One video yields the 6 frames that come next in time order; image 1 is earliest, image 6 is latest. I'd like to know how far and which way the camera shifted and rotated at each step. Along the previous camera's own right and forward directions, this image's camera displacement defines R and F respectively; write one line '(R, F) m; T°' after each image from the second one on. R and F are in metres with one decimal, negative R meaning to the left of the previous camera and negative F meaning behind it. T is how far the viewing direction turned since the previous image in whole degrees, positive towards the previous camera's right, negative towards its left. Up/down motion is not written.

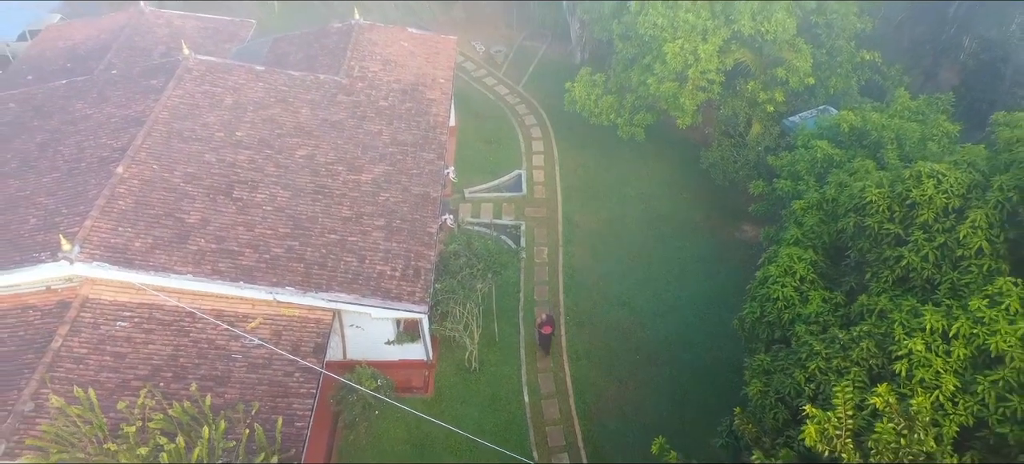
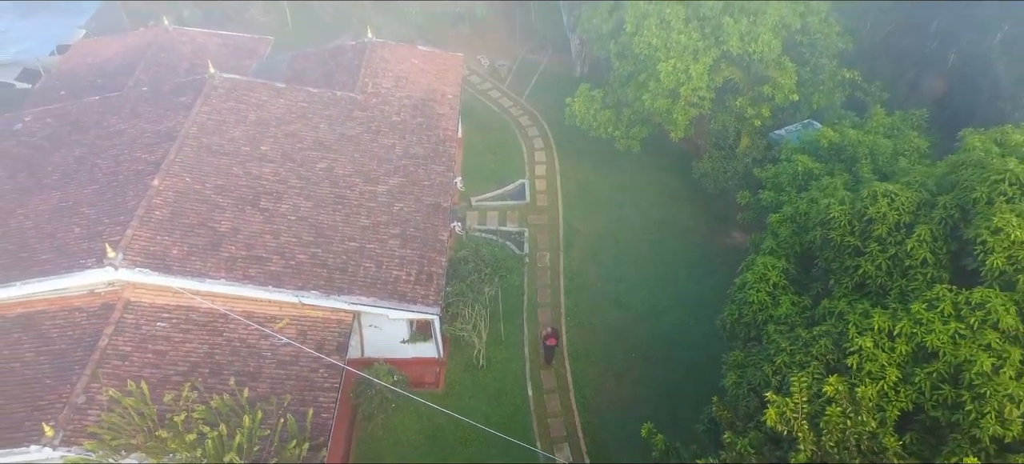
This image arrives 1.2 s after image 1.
(-0.1, -1.3) m; 0°
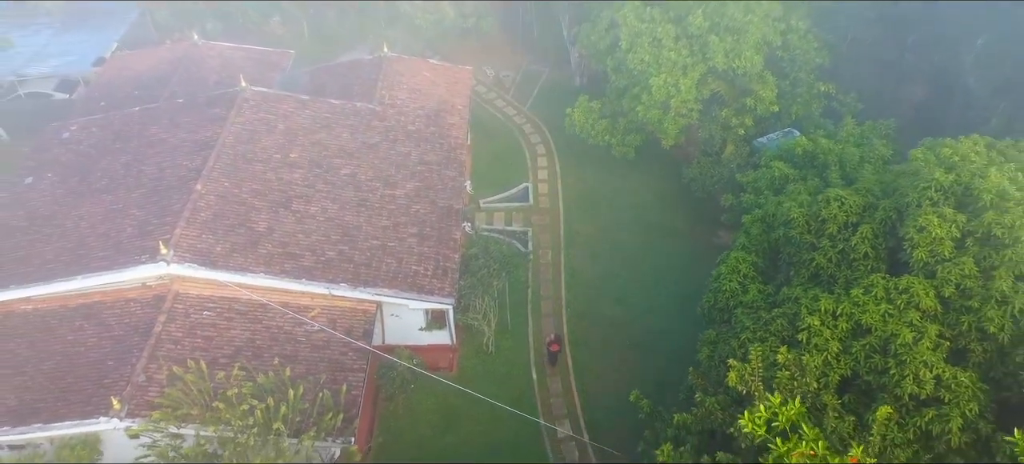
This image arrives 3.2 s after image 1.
(-0.2, -1.8) m; 0°
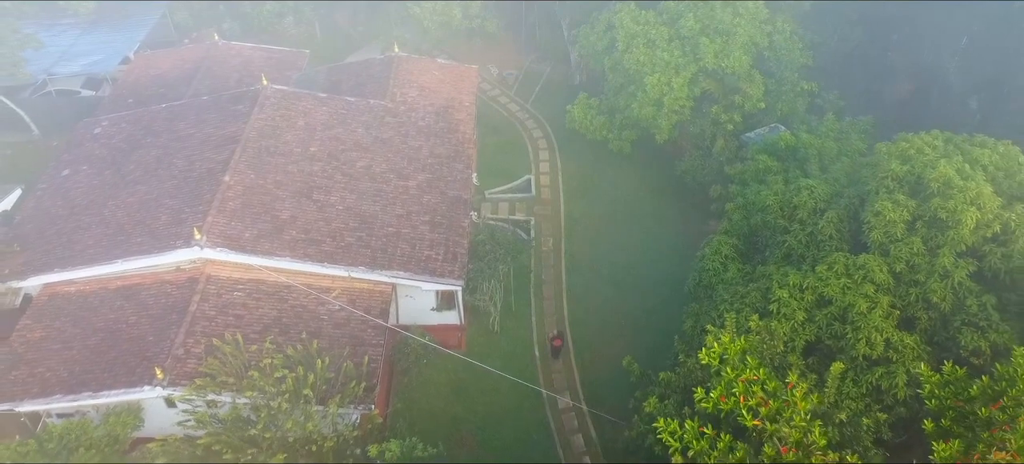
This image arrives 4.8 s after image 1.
(-0.2, -1.5) m; 0°
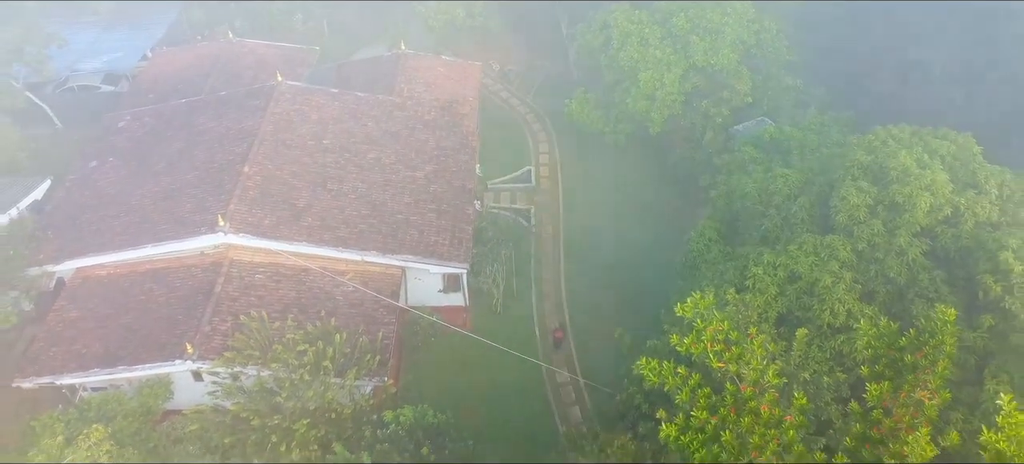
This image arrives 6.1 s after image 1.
(-0.1, -1.4) m; 0°
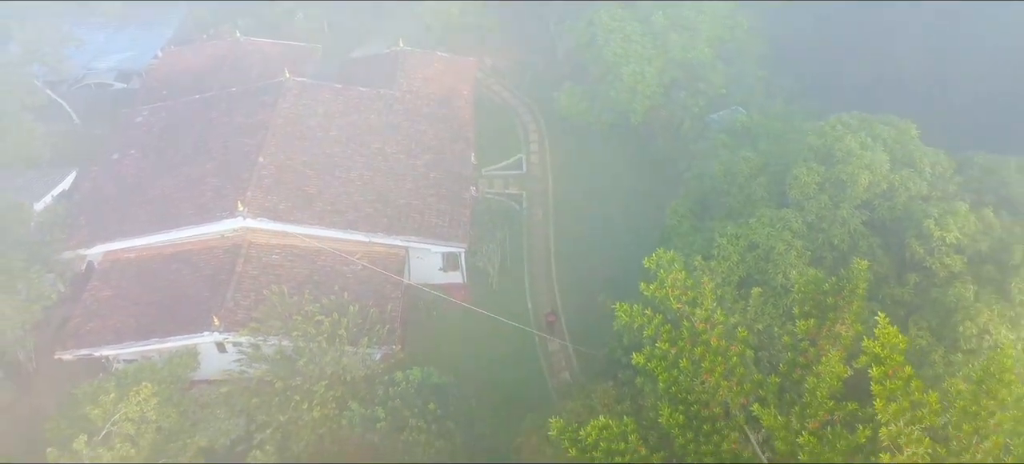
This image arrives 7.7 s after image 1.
(-0.1, -1.9) m; +1°
